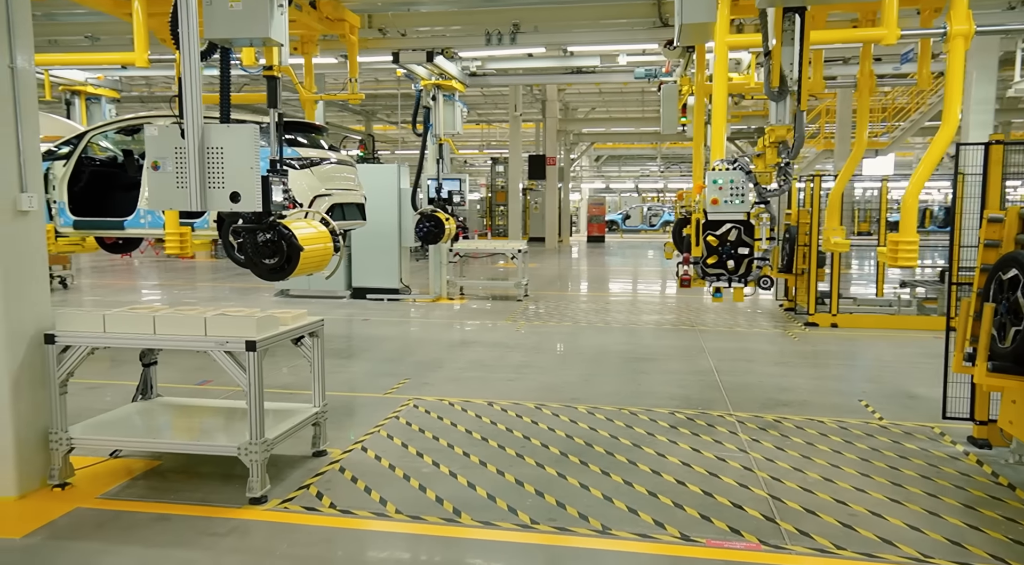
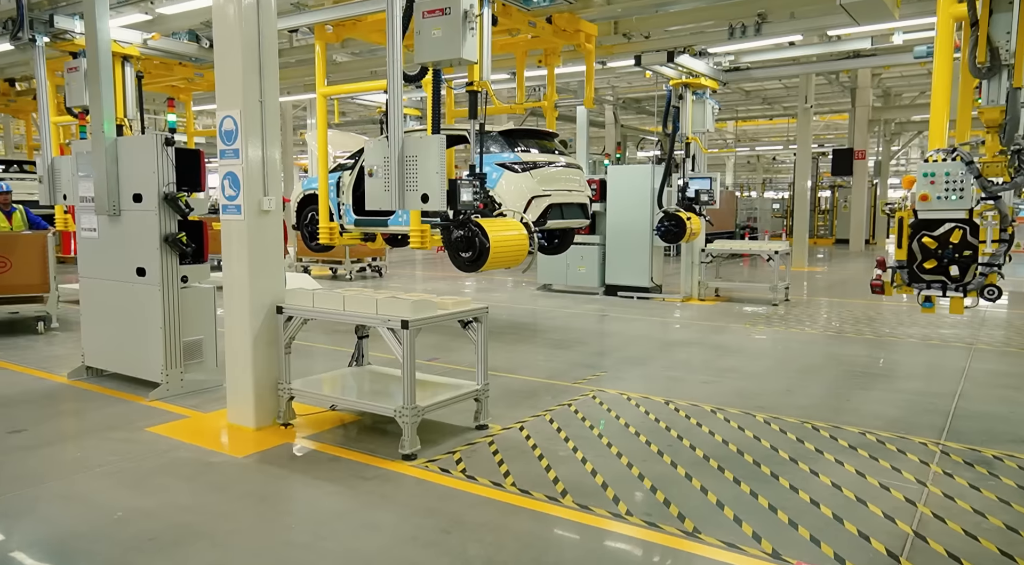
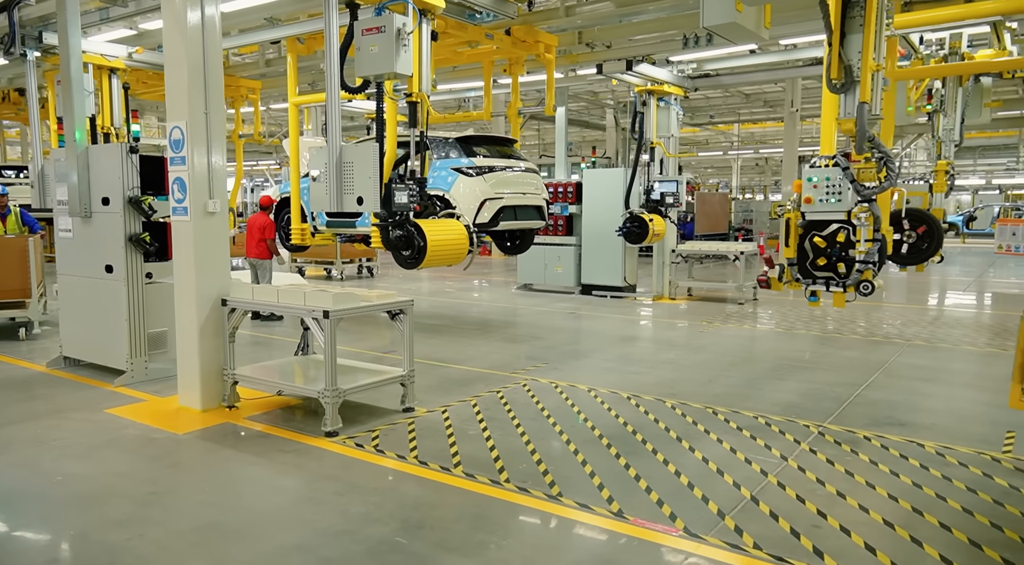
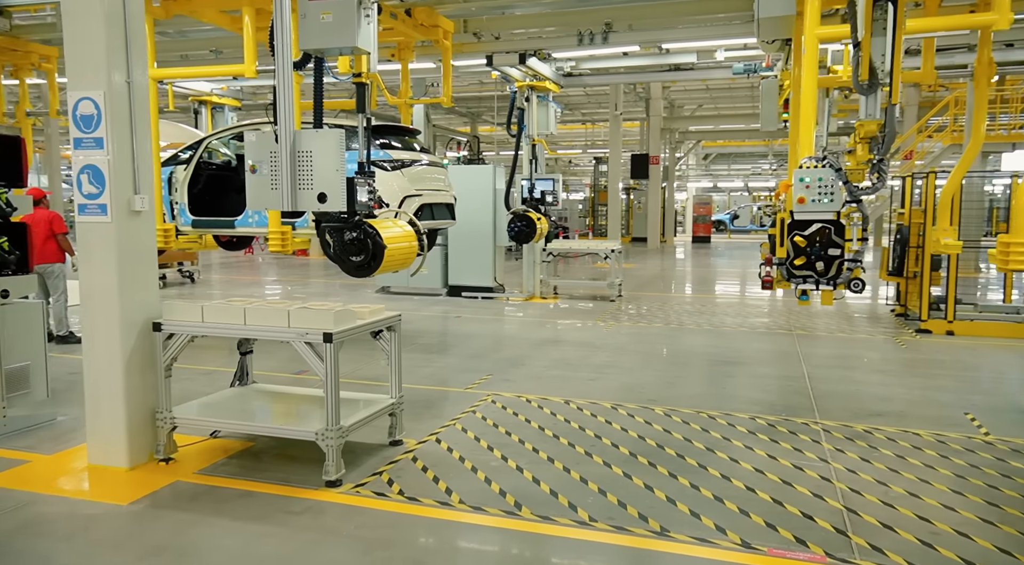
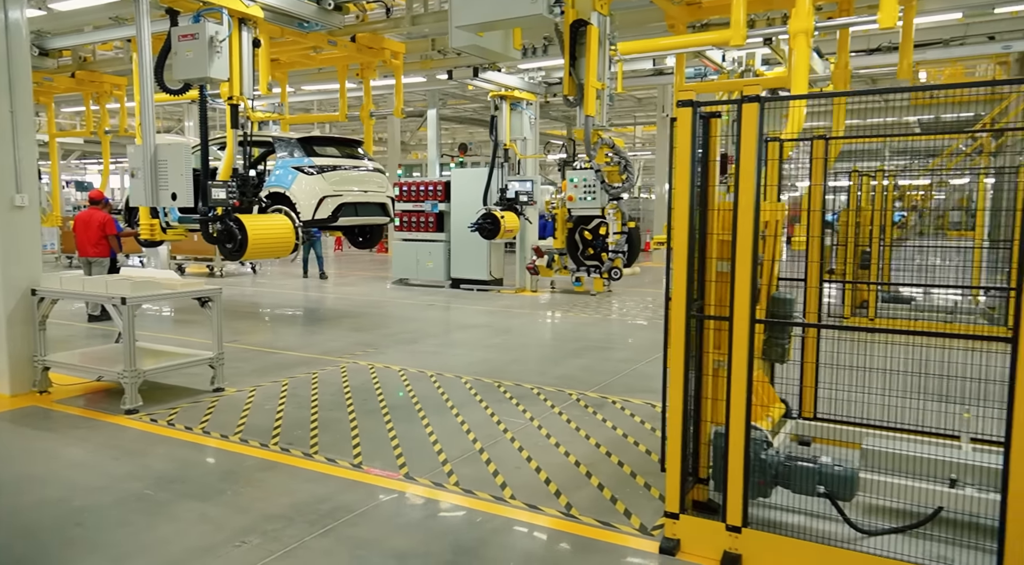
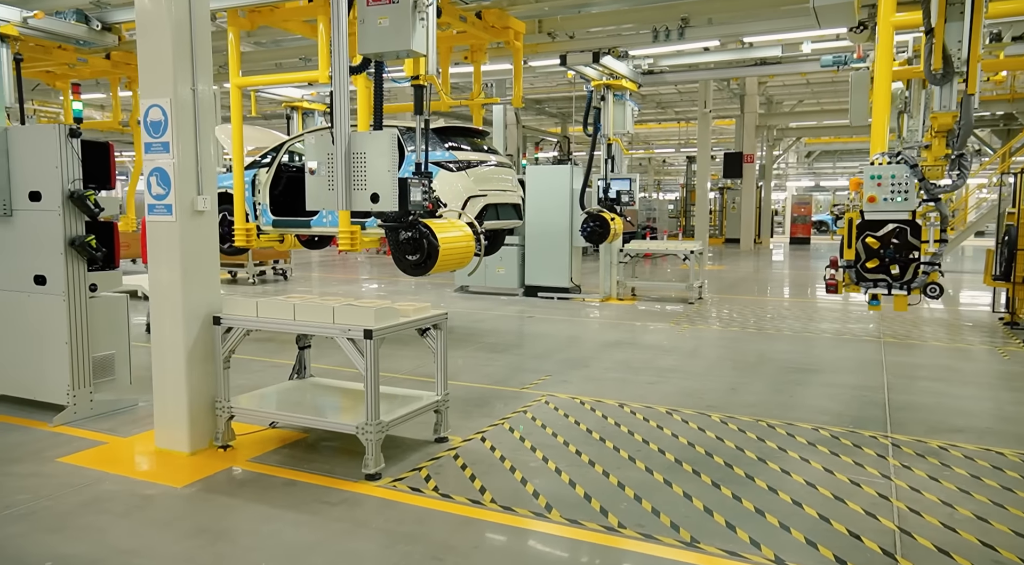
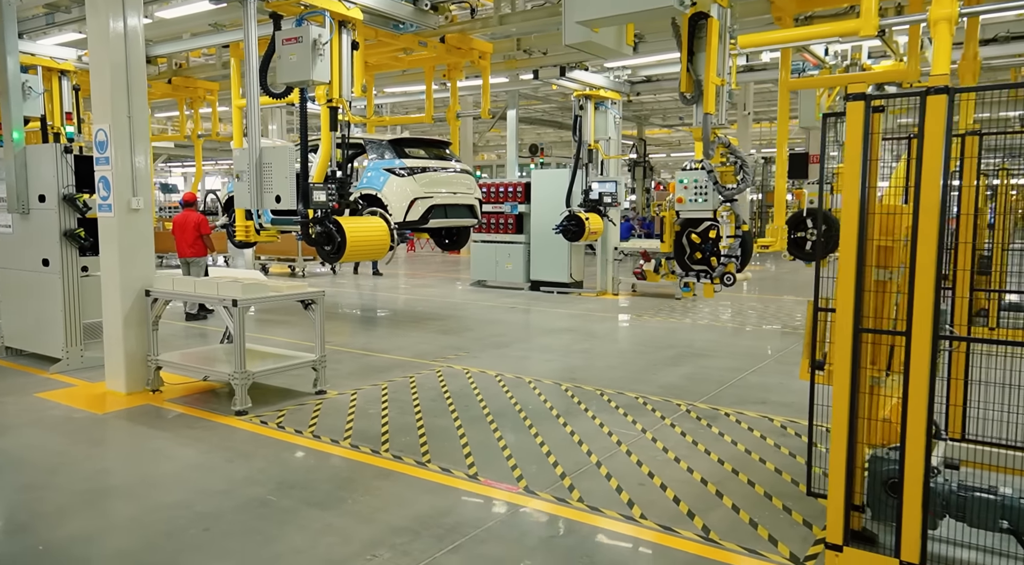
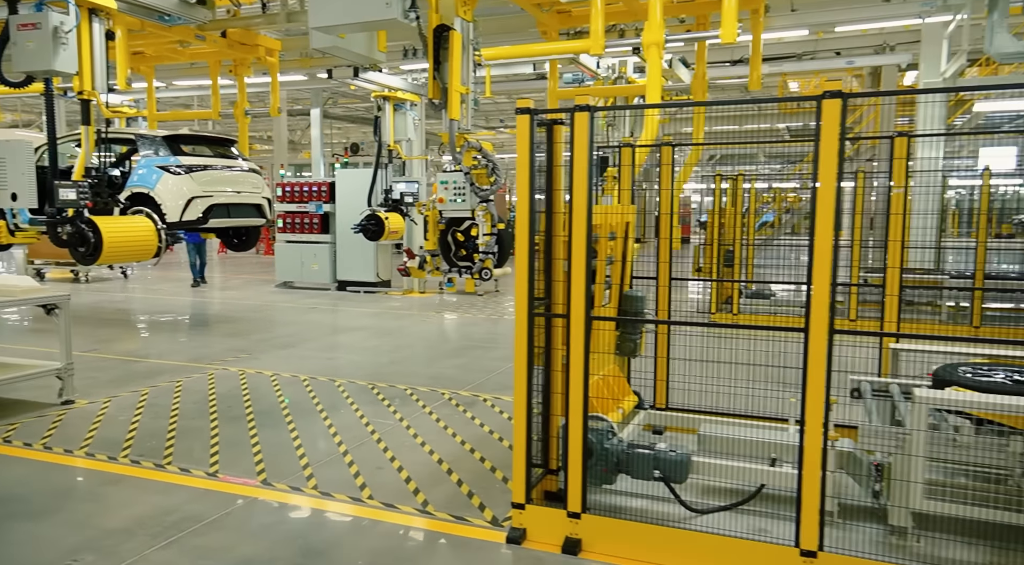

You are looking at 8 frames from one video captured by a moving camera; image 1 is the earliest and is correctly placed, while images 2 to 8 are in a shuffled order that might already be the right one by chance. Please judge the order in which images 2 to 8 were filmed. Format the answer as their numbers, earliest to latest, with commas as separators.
4, 6, 2, 3, 7, 5, 8
